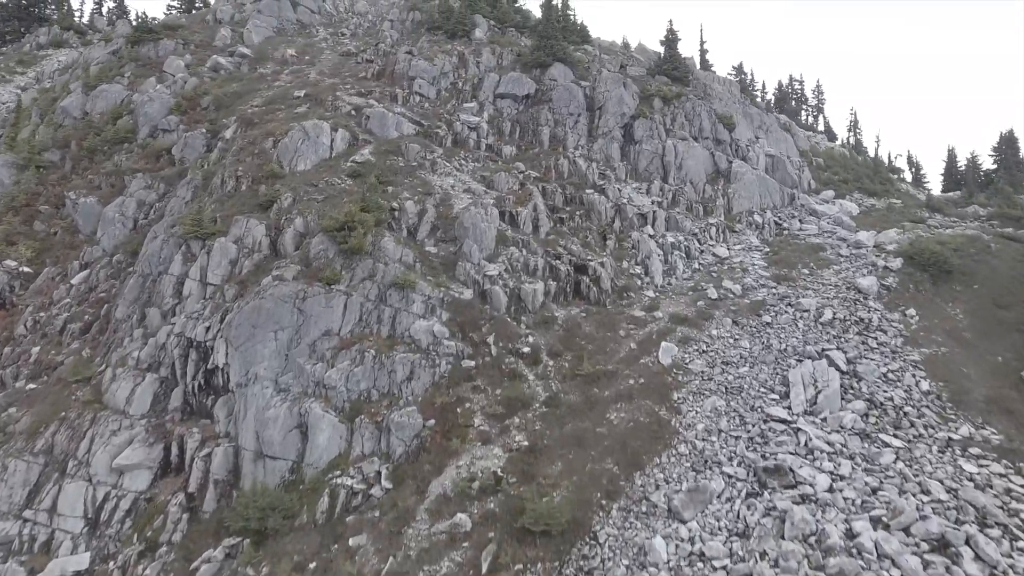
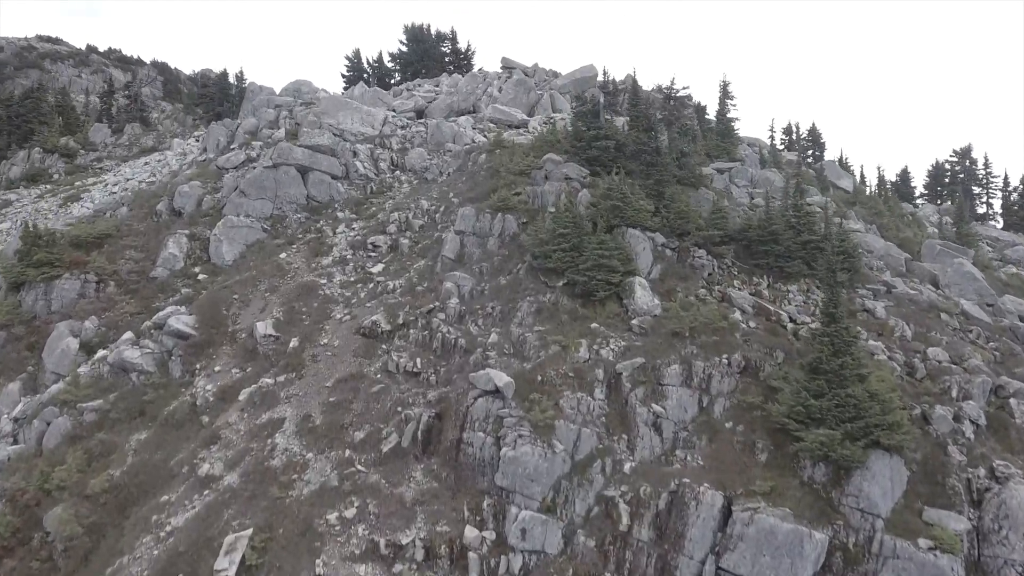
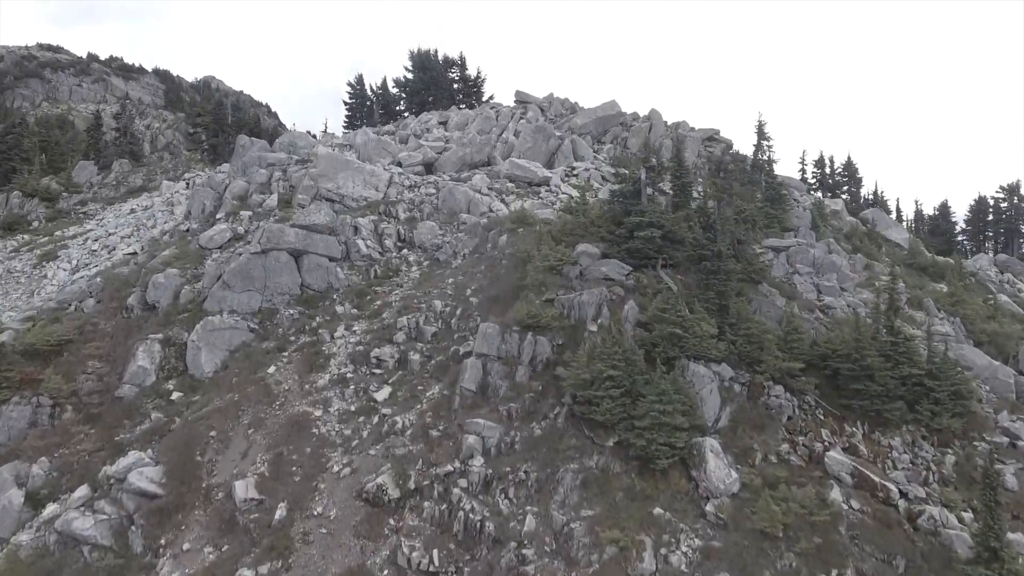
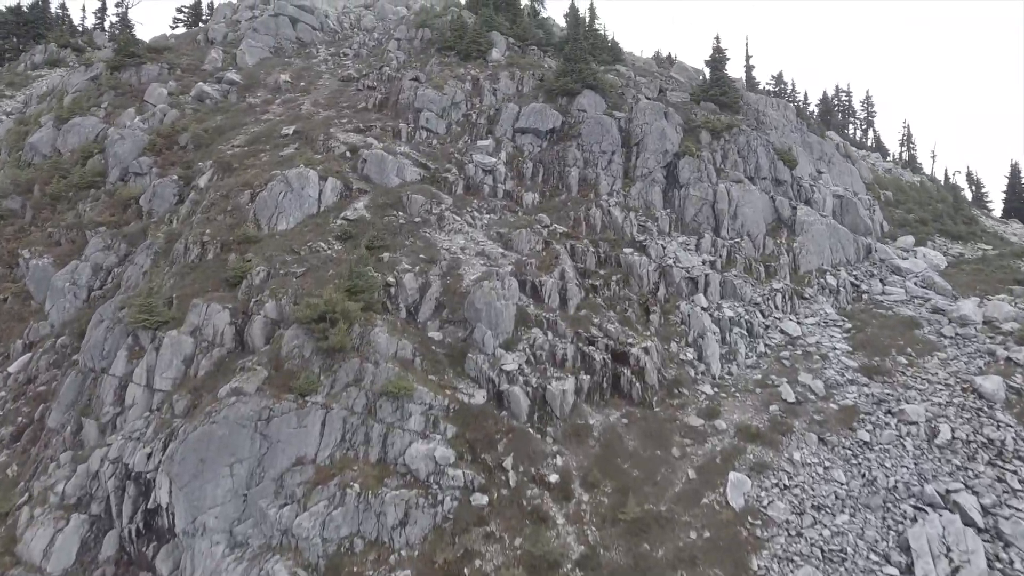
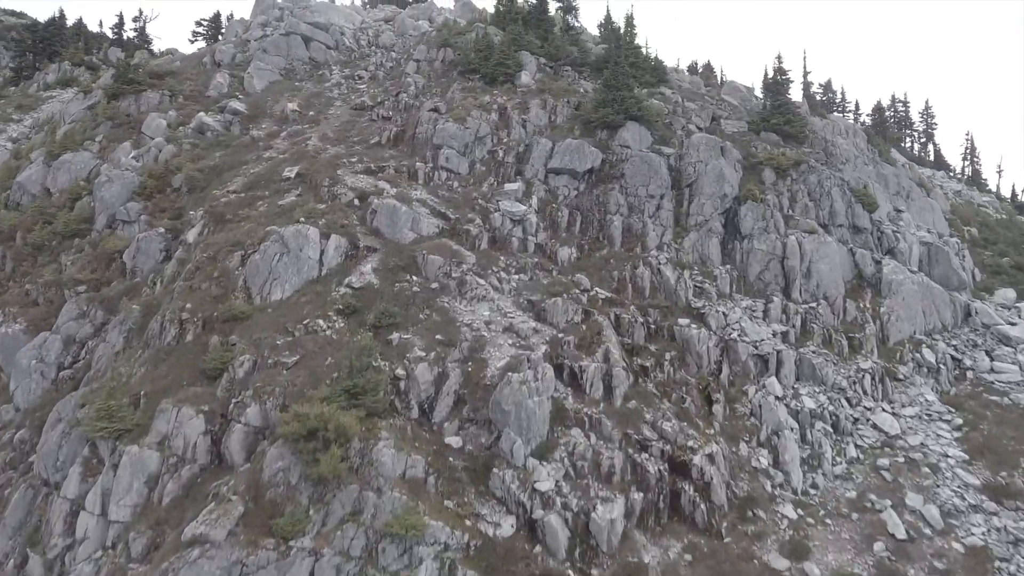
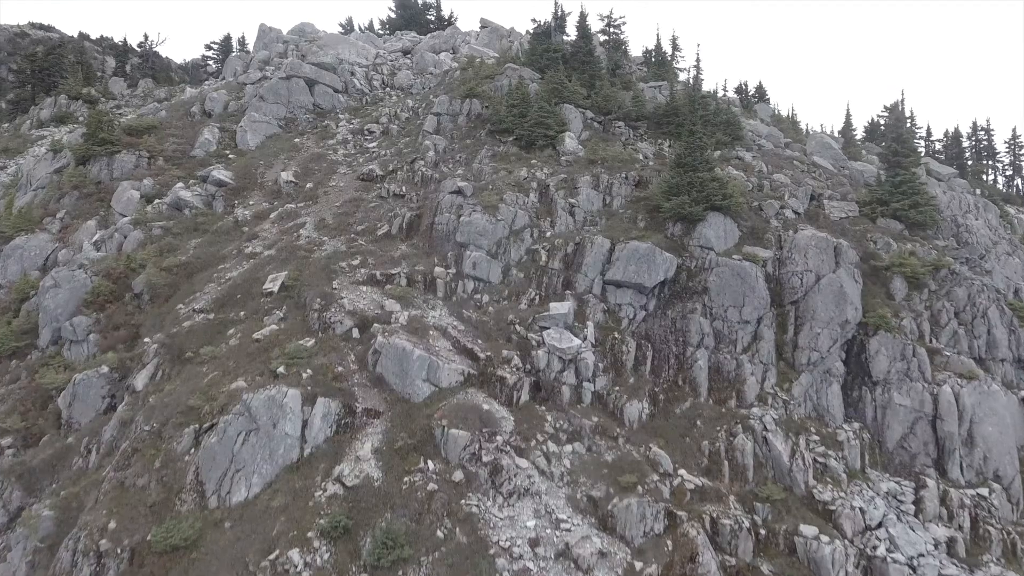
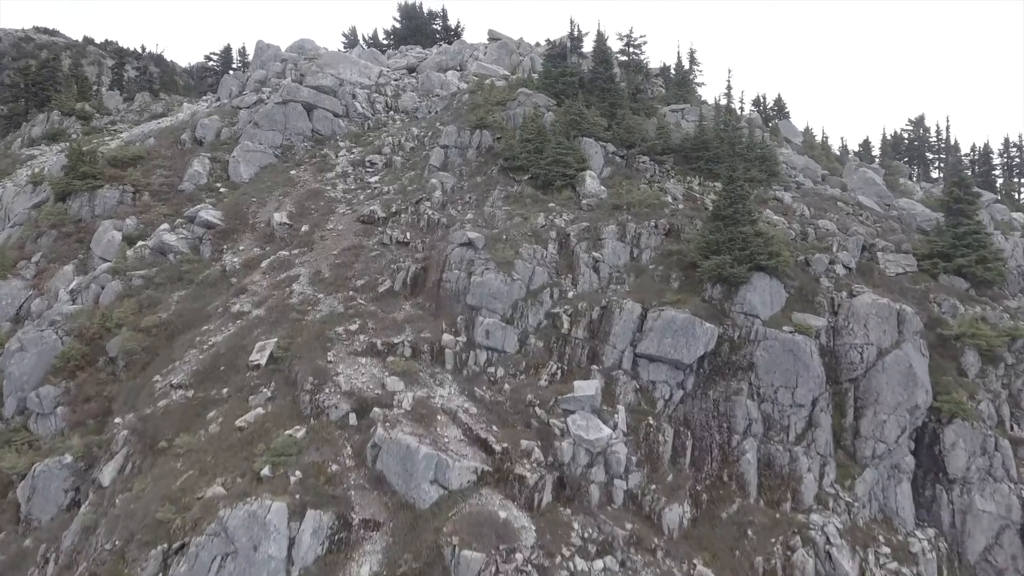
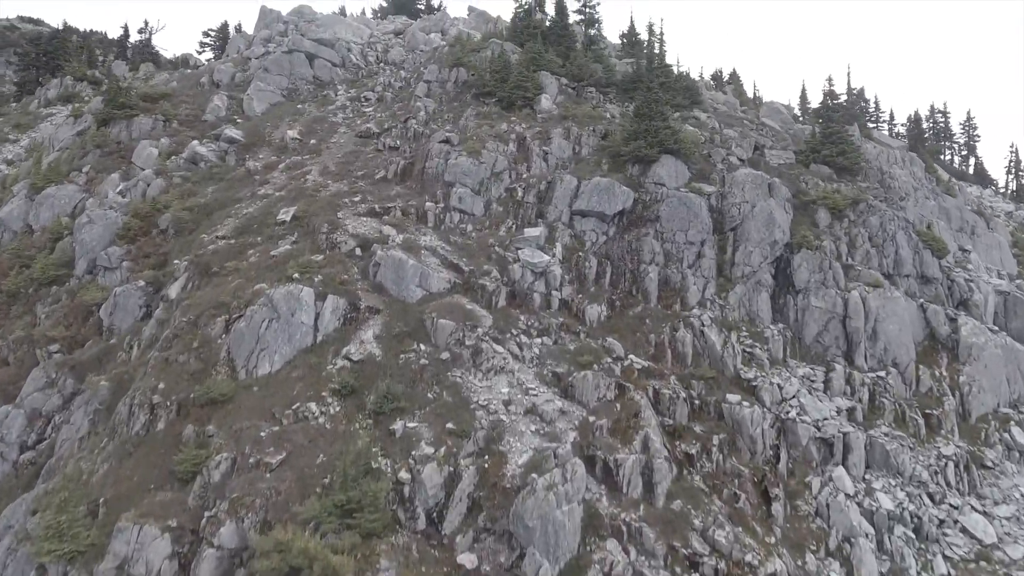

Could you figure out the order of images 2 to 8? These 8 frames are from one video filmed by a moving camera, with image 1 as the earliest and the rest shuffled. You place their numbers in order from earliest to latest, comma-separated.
4, 5, 8, 6, 7, 2, 3
